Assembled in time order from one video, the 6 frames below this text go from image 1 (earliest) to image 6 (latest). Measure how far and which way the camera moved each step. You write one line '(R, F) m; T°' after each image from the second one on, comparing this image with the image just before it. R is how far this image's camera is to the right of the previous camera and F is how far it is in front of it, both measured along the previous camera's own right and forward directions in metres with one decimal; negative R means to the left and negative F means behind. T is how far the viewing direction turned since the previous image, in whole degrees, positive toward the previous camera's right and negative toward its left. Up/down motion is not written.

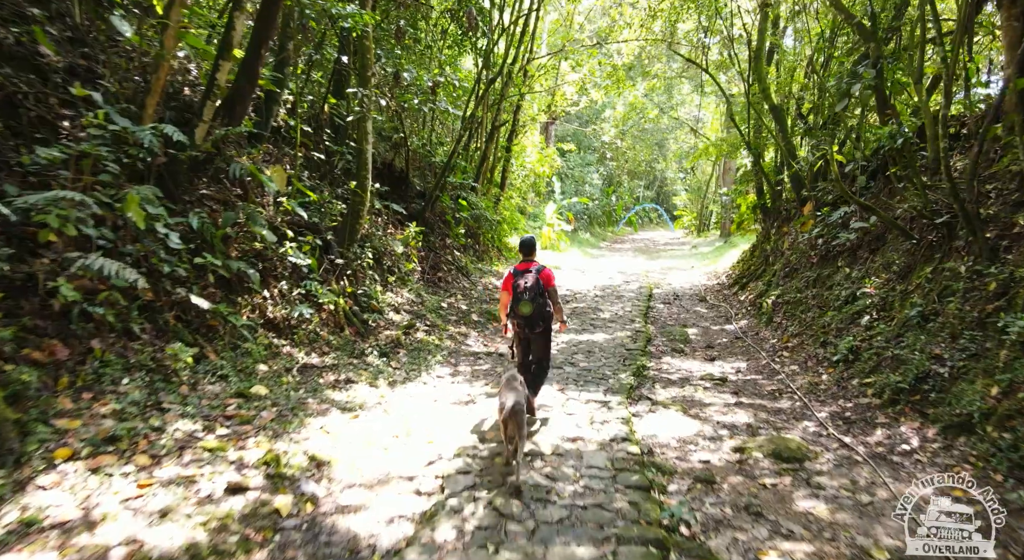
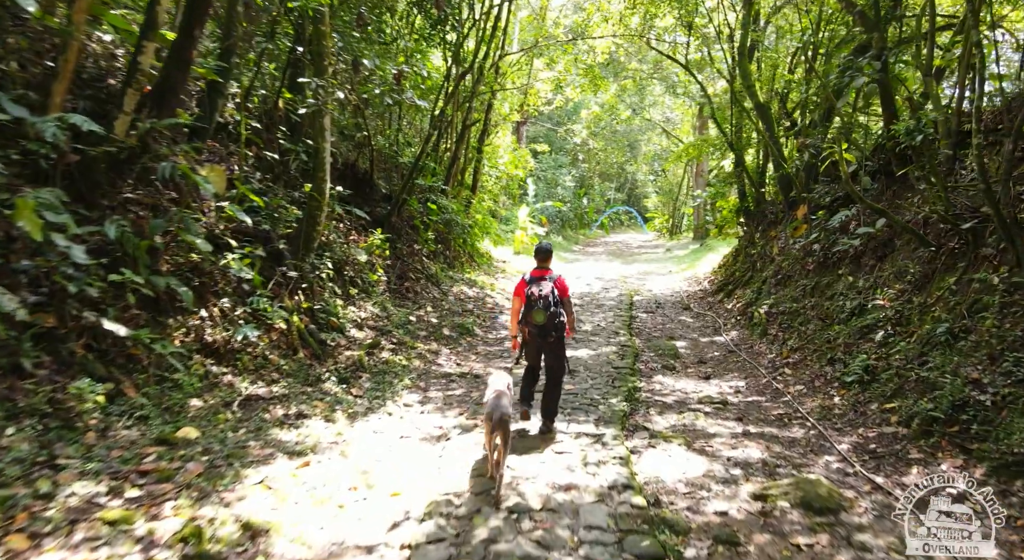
(-0.1, +0.8) m; +3°
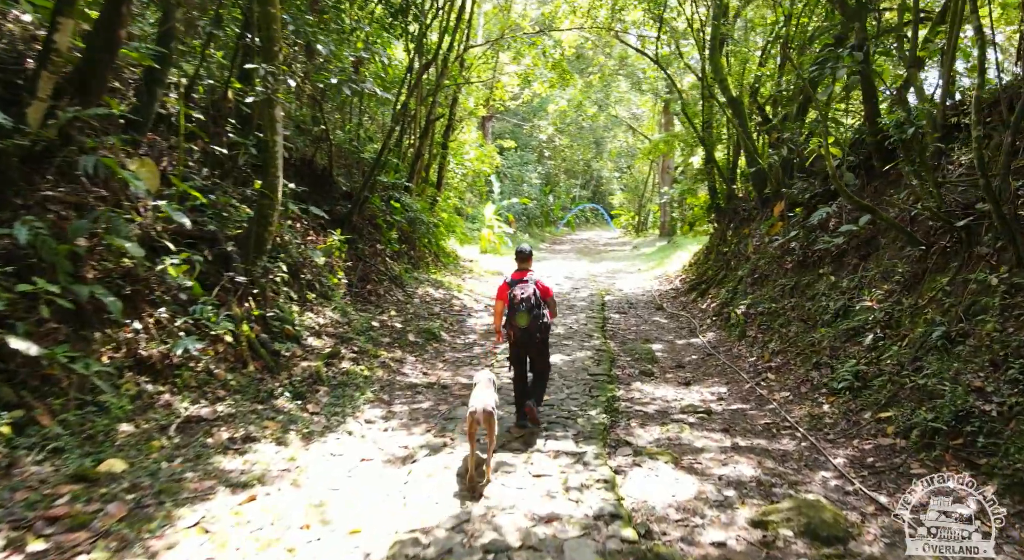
(0.0, +0.5) m; +3°
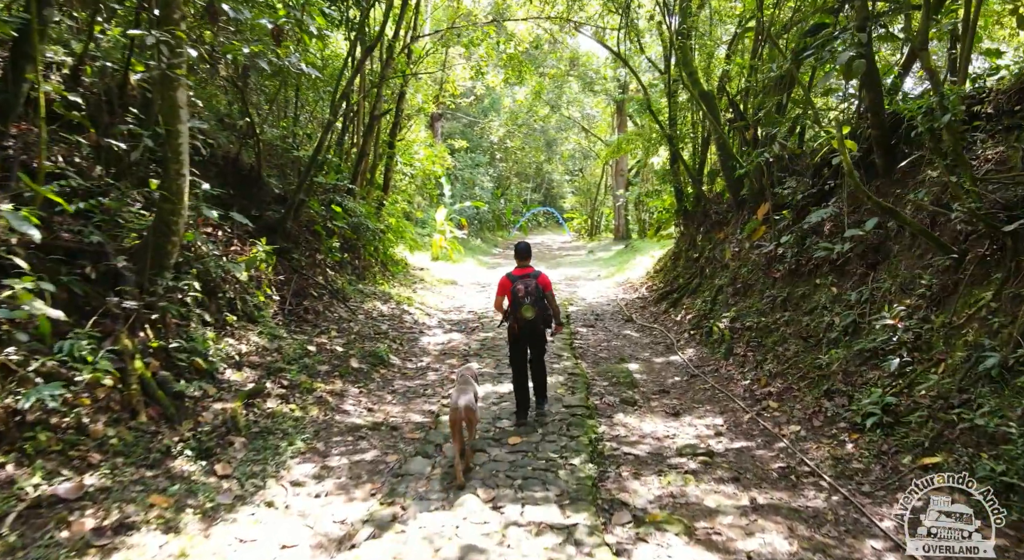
(-0.1, +1.1) m; +4°
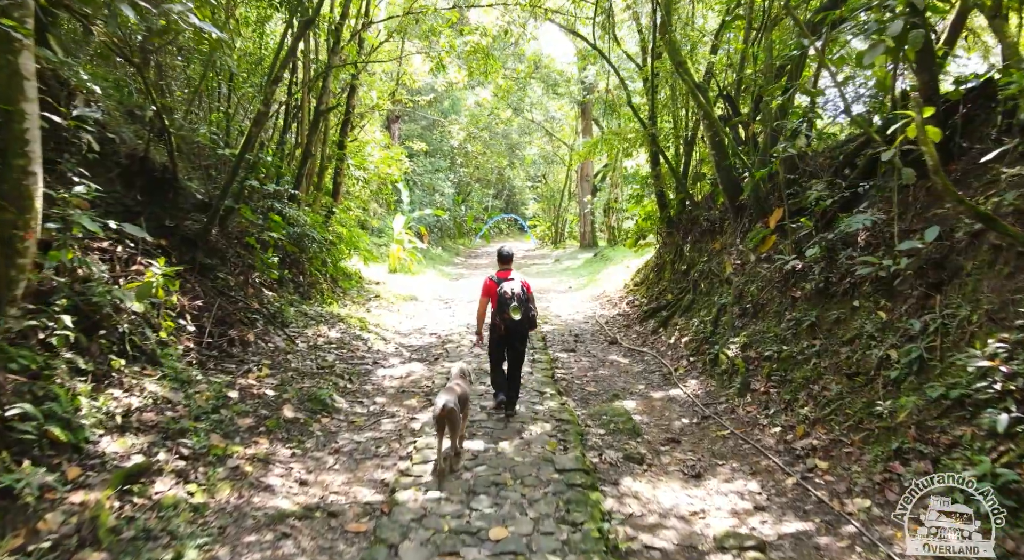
(-0.1, +1.4) m; +3°
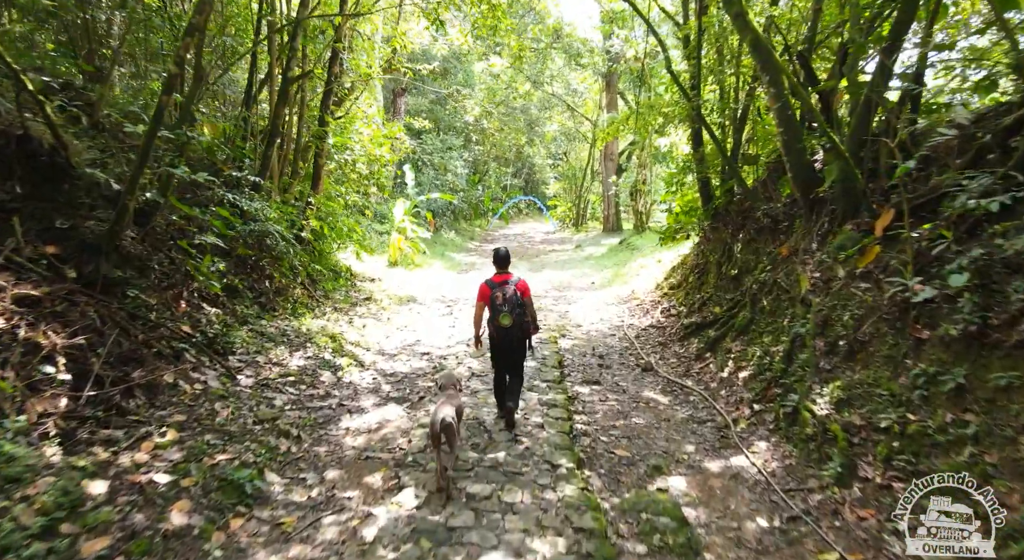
(+0.1, +2.0) m; -2°
